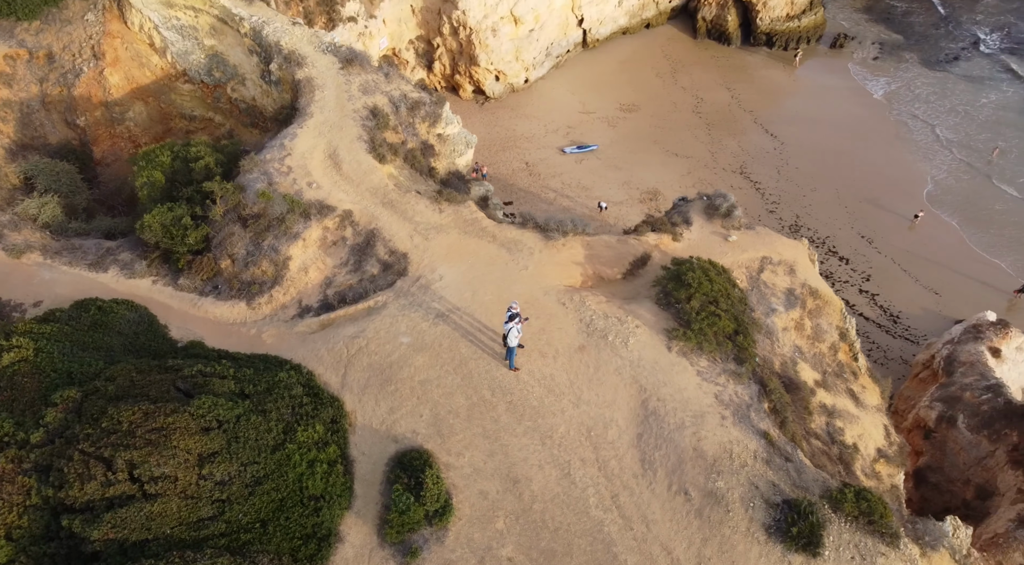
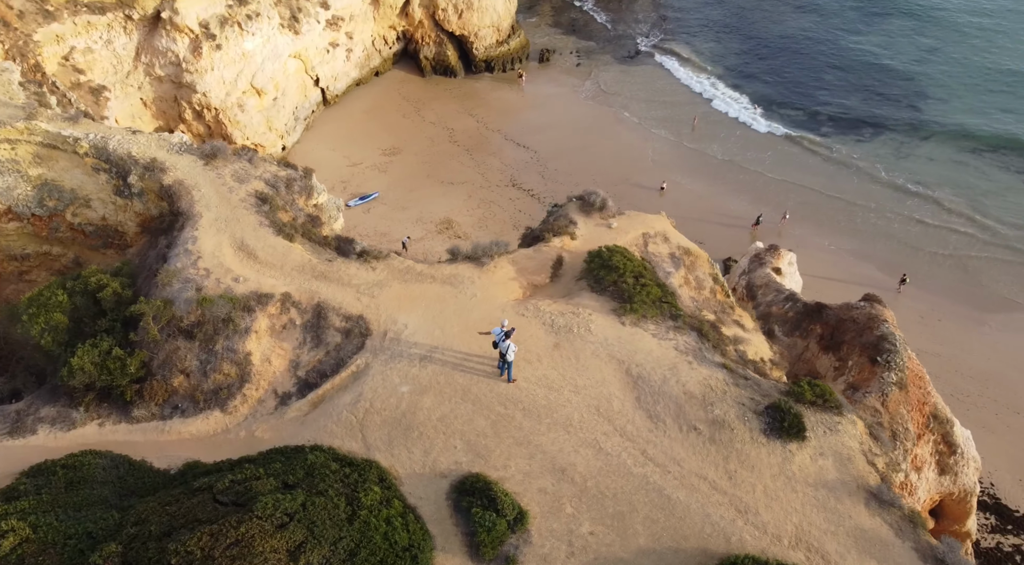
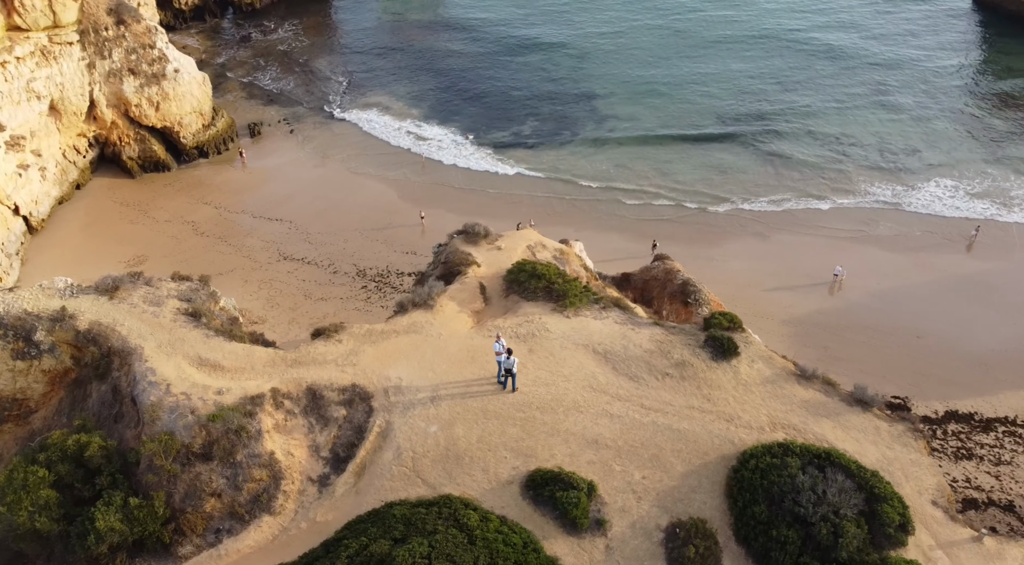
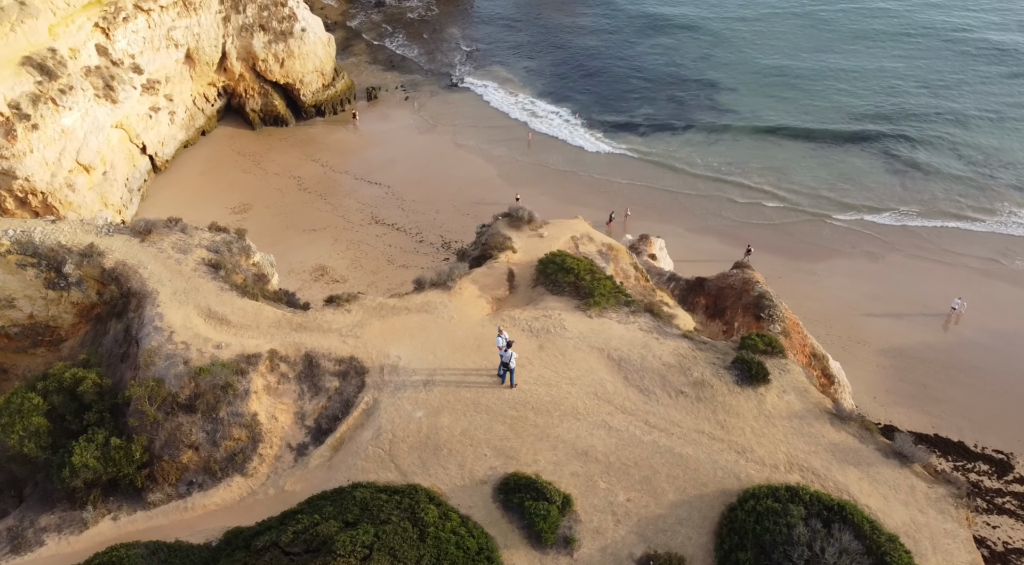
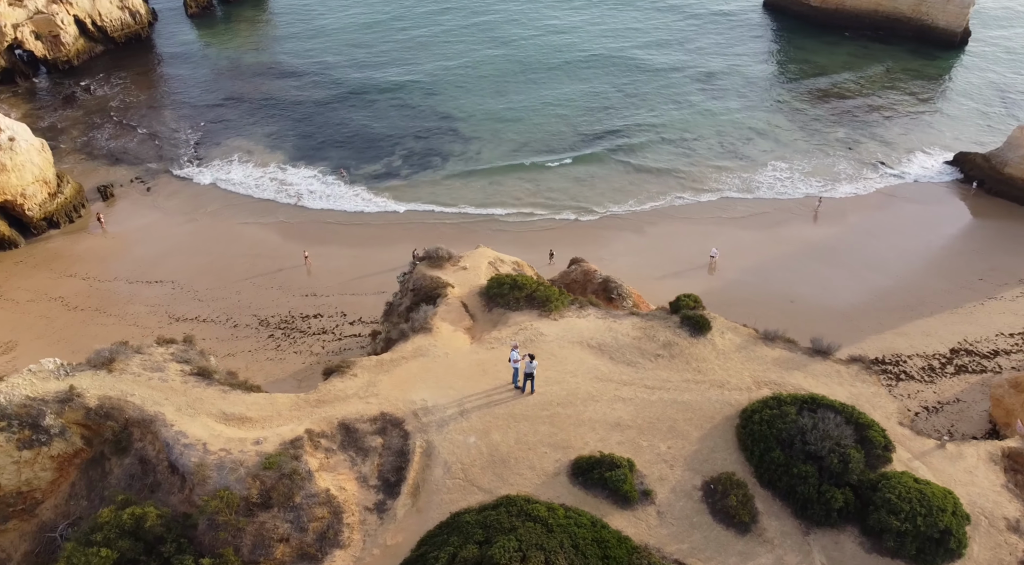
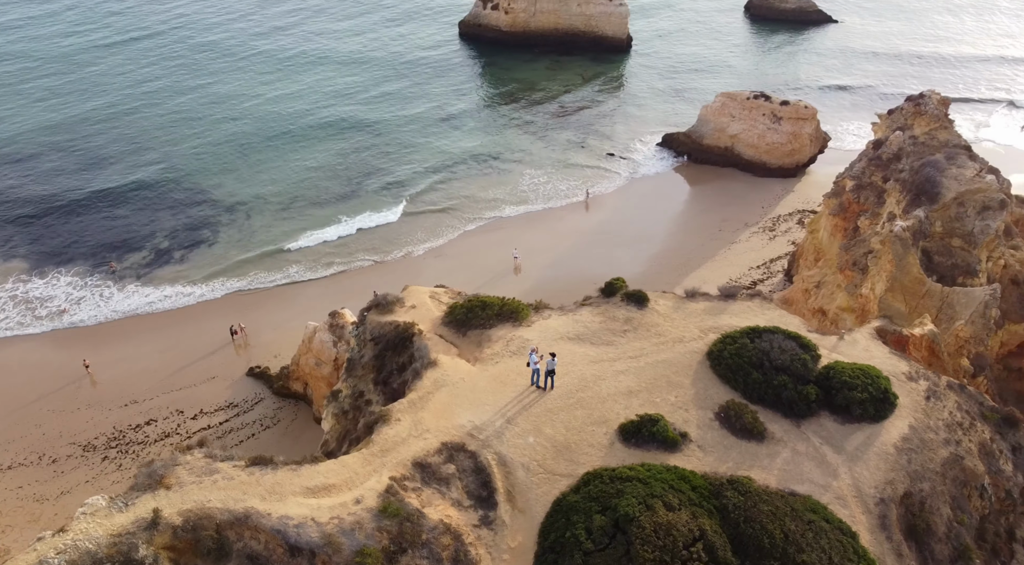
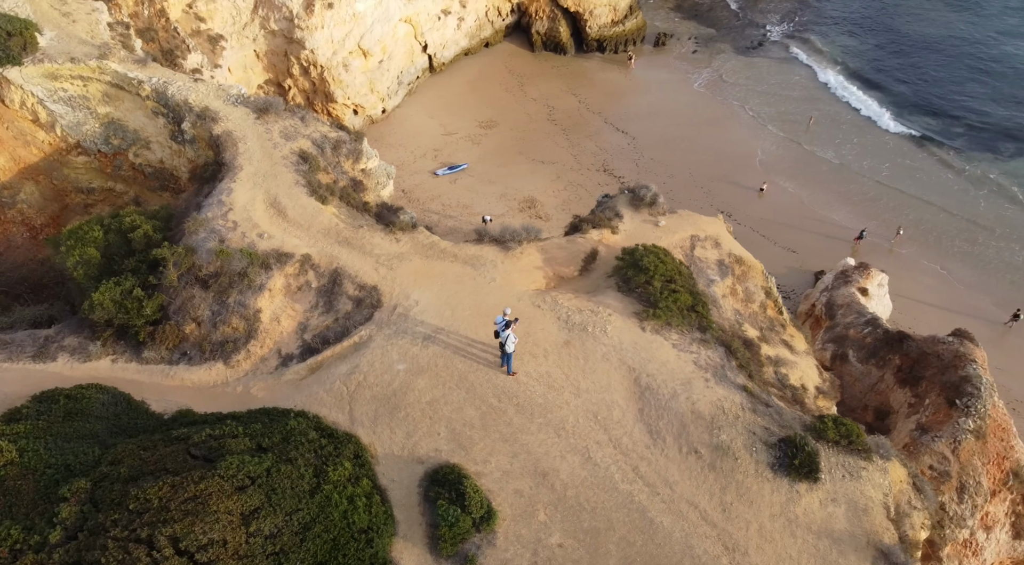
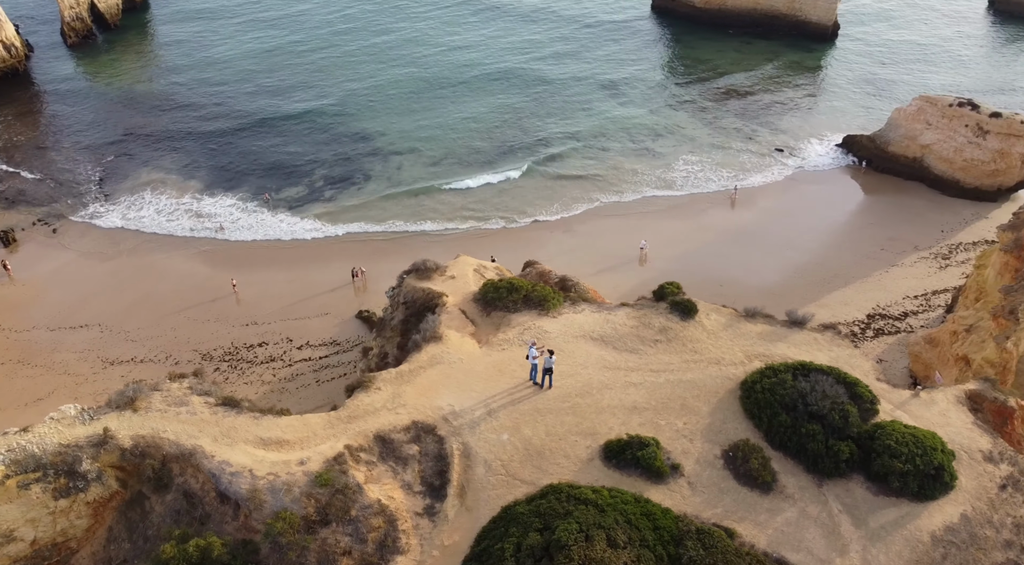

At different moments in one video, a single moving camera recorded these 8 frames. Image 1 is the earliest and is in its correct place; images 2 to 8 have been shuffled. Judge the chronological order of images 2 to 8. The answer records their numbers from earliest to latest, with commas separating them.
7, 2, 4, 3, 5, 8, 6
